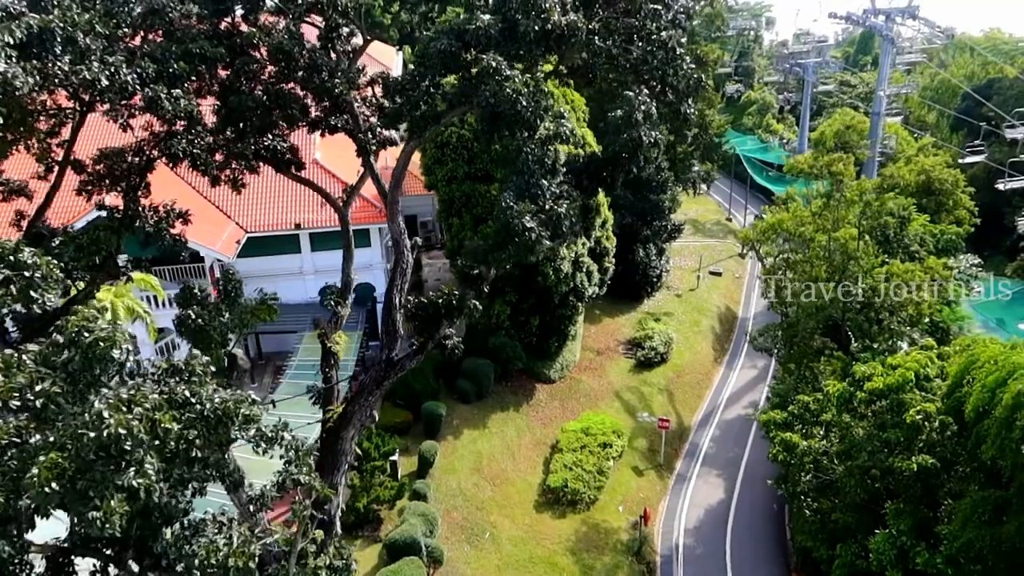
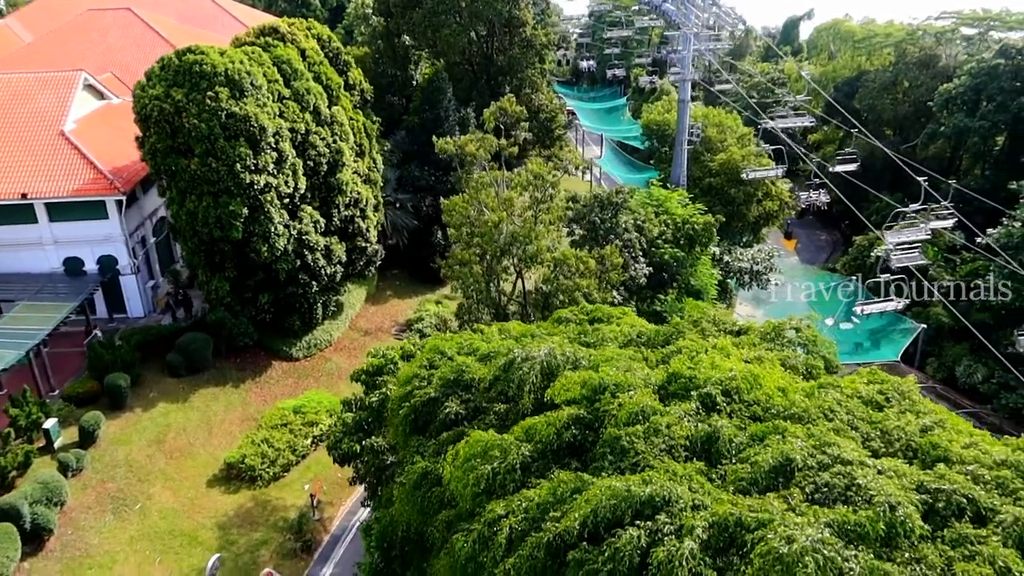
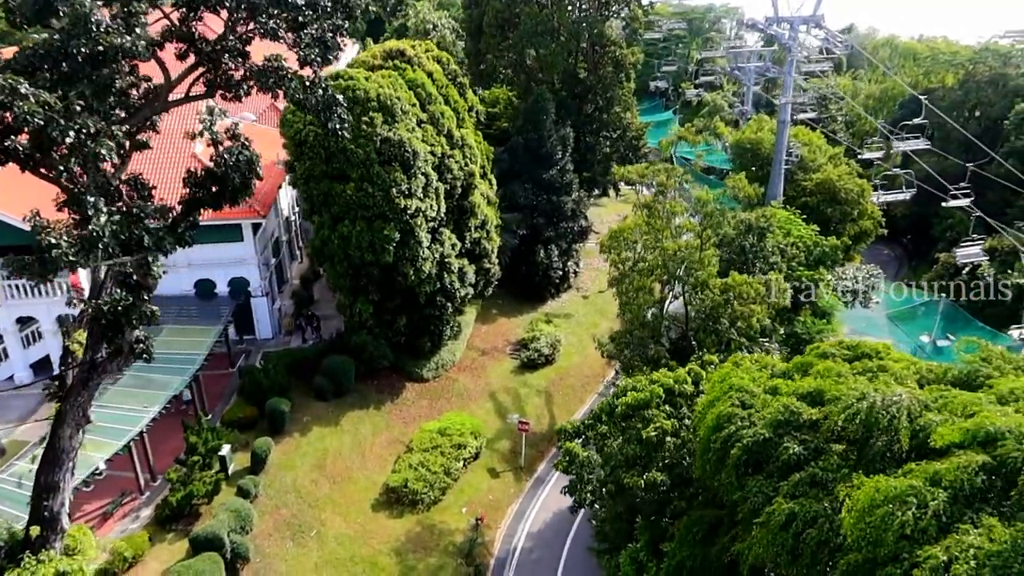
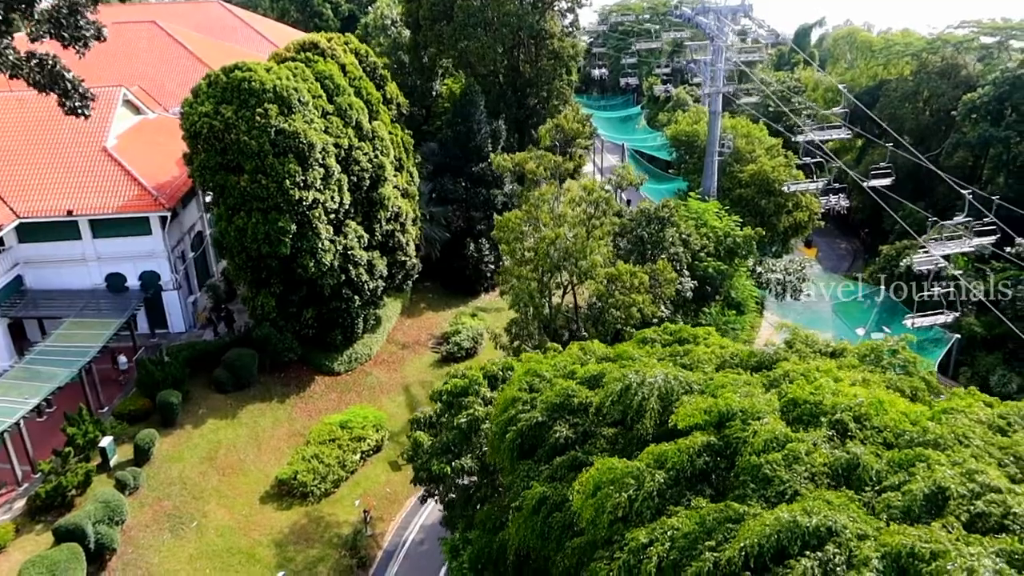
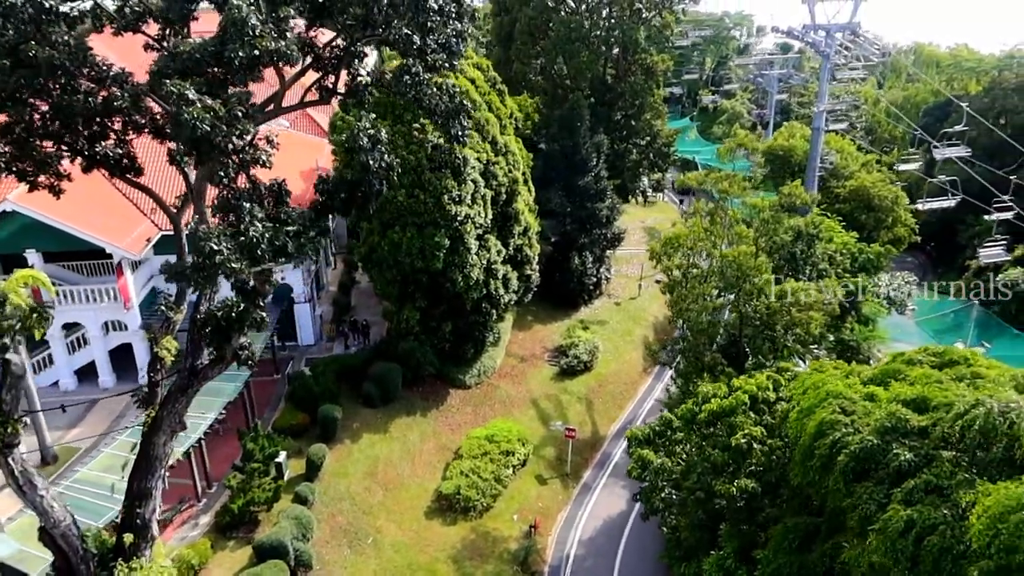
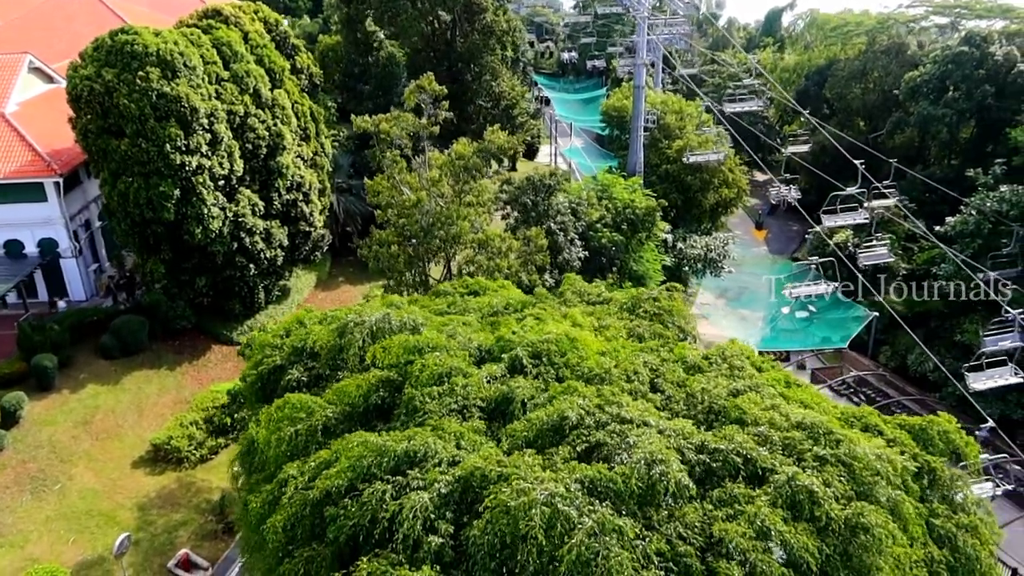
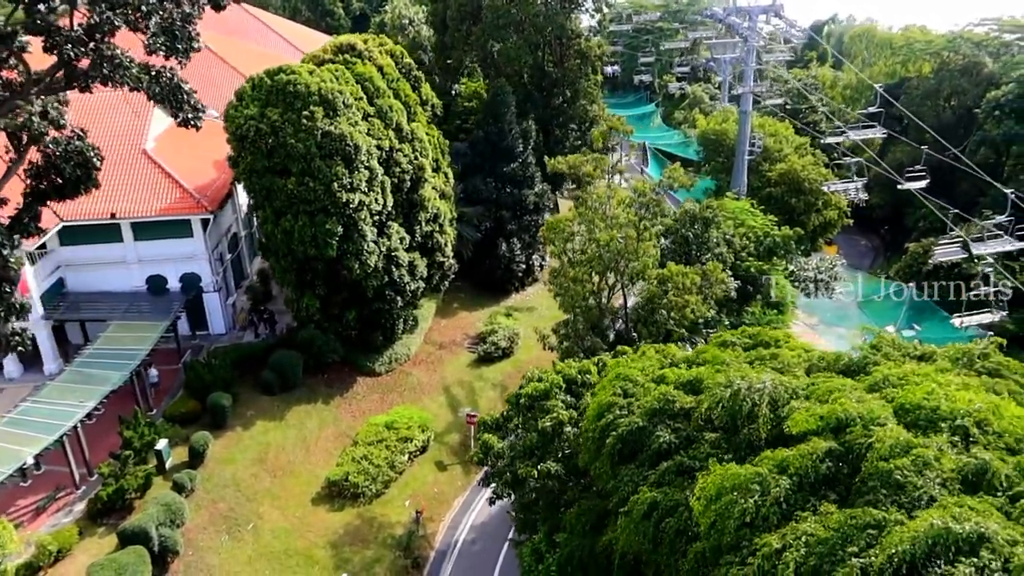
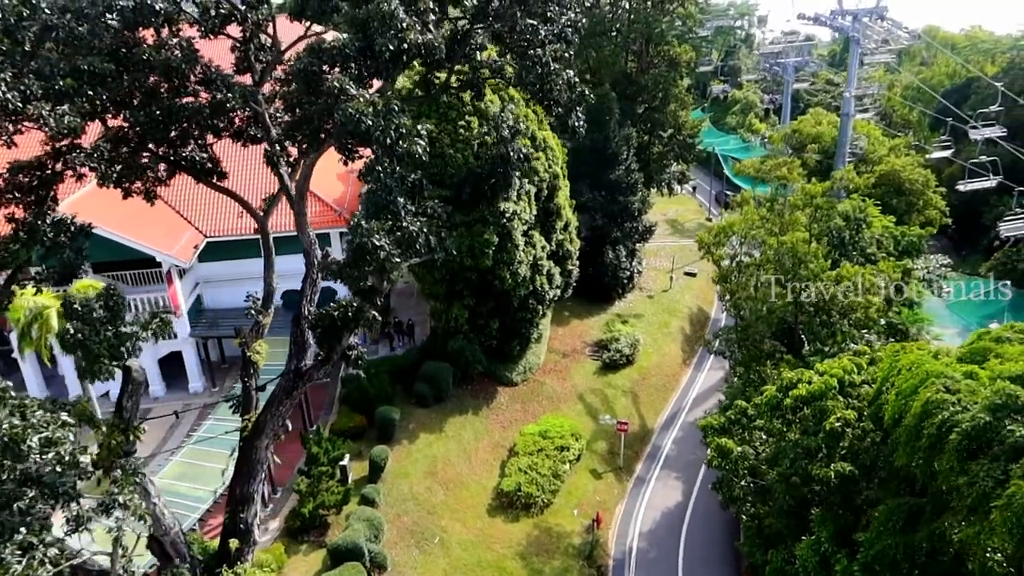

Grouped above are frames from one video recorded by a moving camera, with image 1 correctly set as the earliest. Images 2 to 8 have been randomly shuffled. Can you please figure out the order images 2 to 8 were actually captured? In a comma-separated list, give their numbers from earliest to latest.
8, 5, 3, 7, 4, 2, 6
